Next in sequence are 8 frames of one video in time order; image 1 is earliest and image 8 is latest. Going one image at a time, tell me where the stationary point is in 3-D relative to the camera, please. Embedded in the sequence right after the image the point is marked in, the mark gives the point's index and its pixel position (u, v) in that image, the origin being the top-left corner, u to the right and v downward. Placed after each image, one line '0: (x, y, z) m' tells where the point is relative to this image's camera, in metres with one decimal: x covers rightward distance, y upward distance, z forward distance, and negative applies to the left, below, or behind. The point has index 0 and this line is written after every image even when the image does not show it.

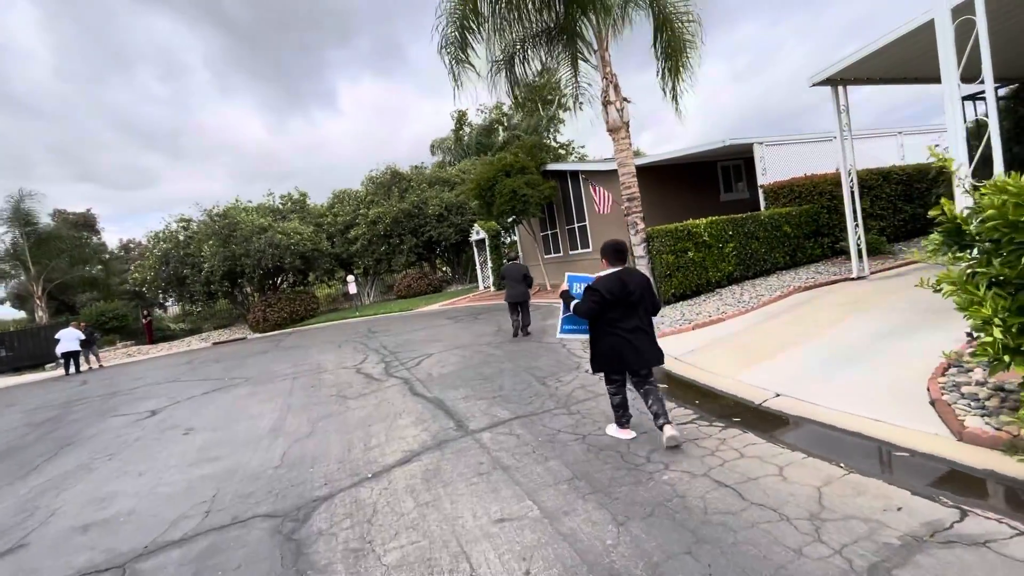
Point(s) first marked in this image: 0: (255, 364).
0: (-6.4, -1.9, +12.1) m
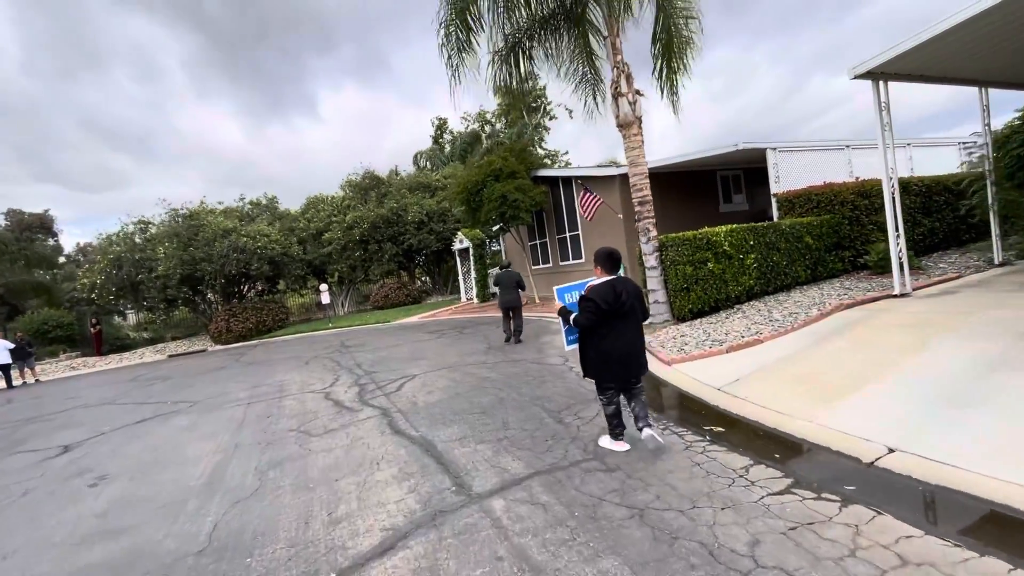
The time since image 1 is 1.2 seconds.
0: (-6.6, -2.1, +10.5) m
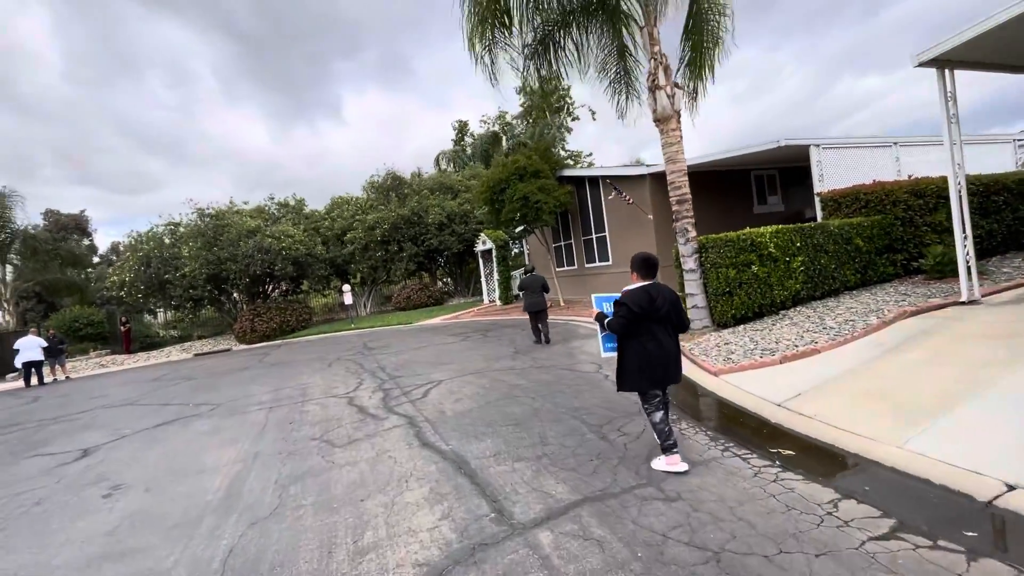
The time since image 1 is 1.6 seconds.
0: (-6.0, -2.1, +10.3) m
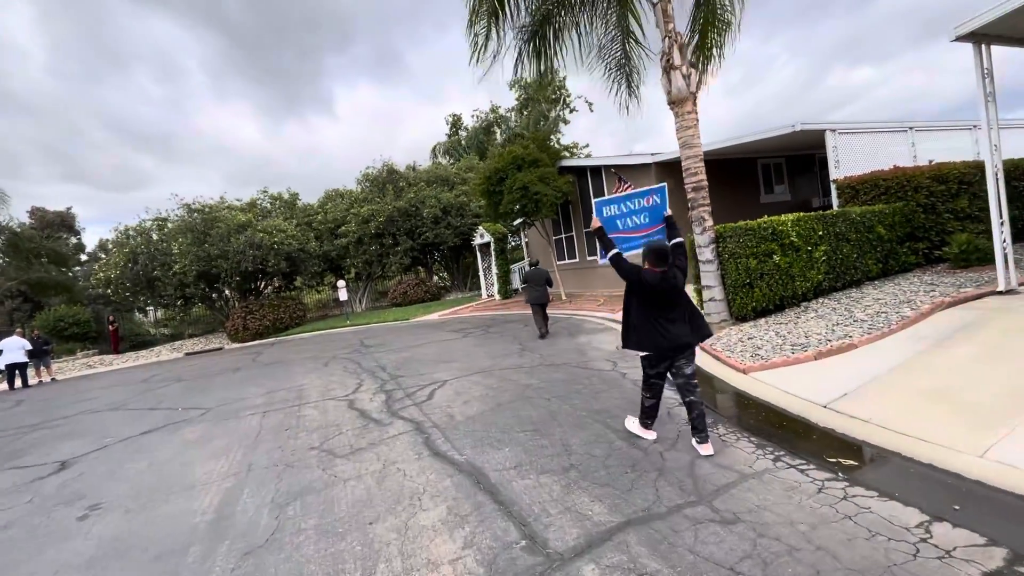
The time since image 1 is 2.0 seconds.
0: (-5.9, -2.0, +9.8) m
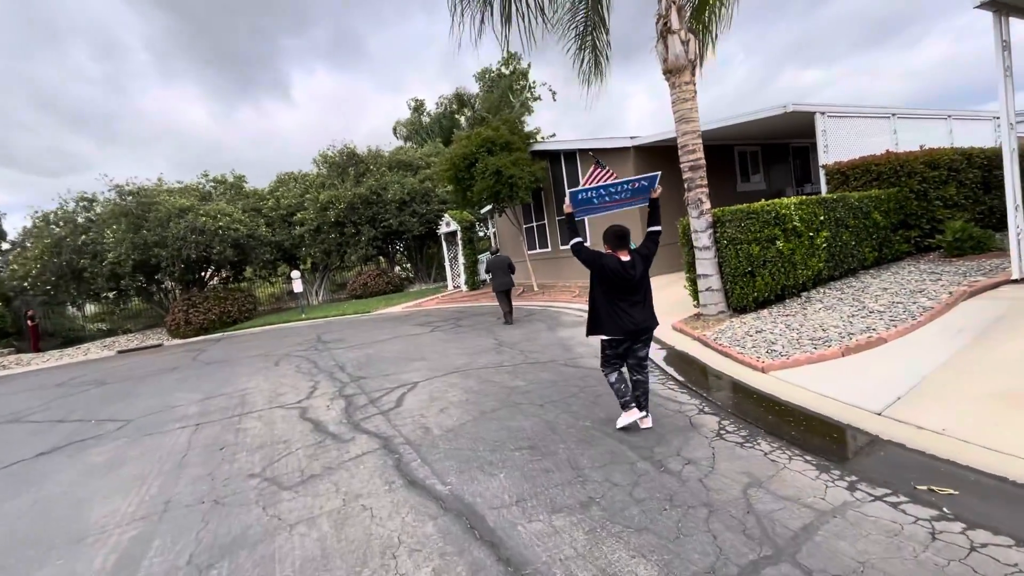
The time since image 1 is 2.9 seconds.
0: (-6.3, -1.8, +8.4) m
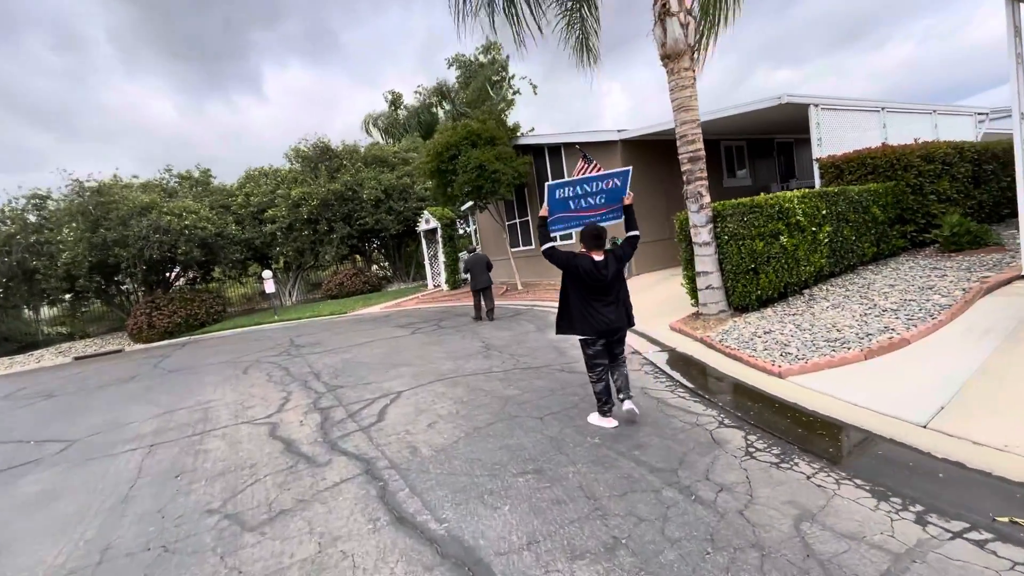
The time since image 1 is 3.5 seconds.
0: (-6.5, -1.9, +7.6) m
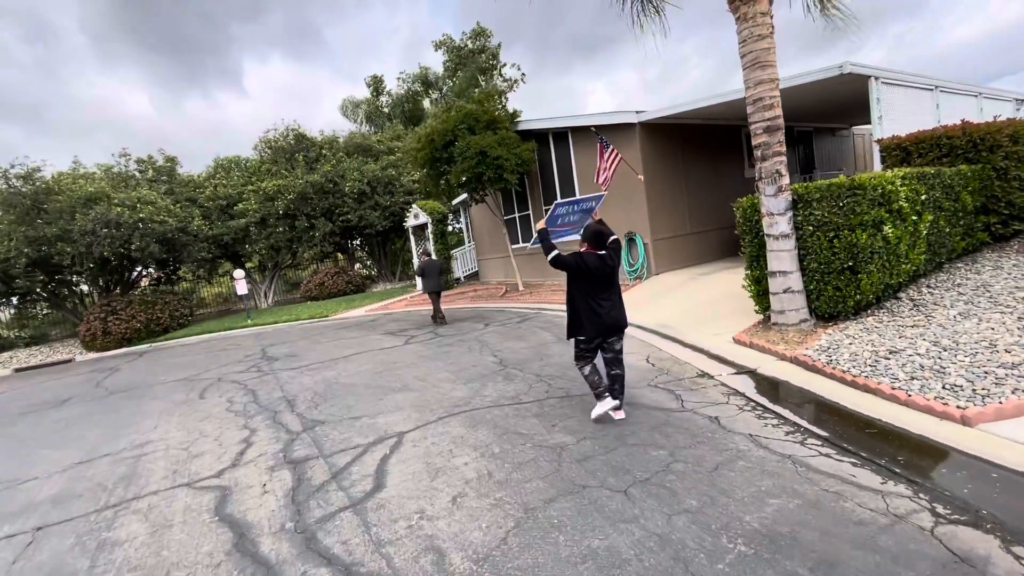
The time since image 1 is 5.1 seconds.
0: (-6.2, -1.9, +5.8) m
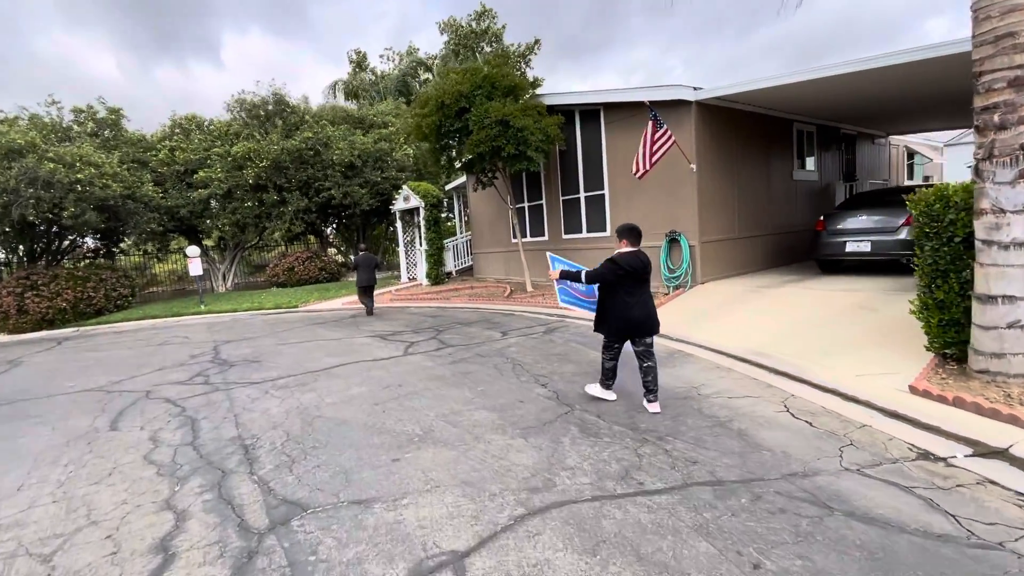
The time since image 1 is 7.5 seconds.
0: (-5.5, -1.6, +3.4) m
